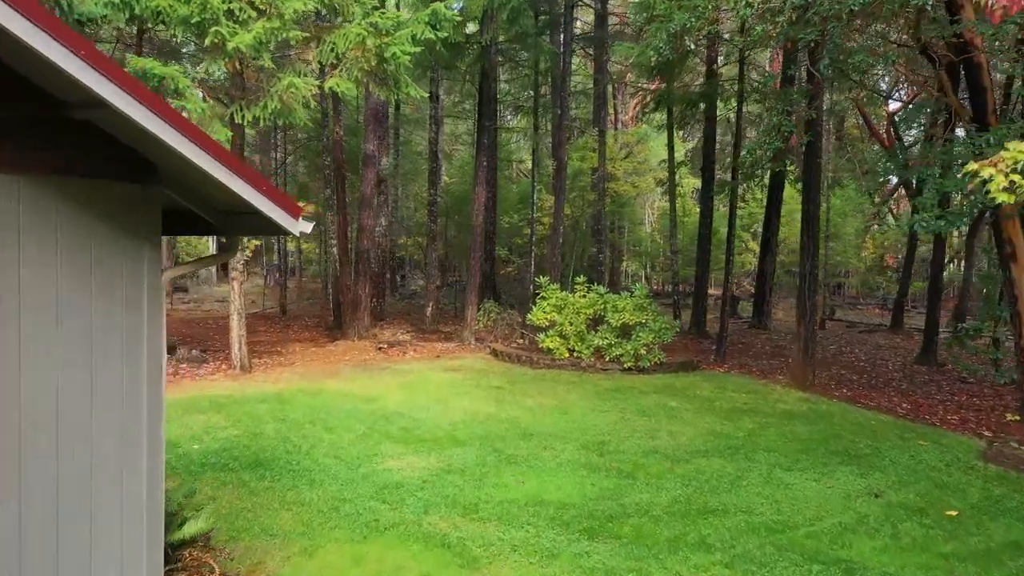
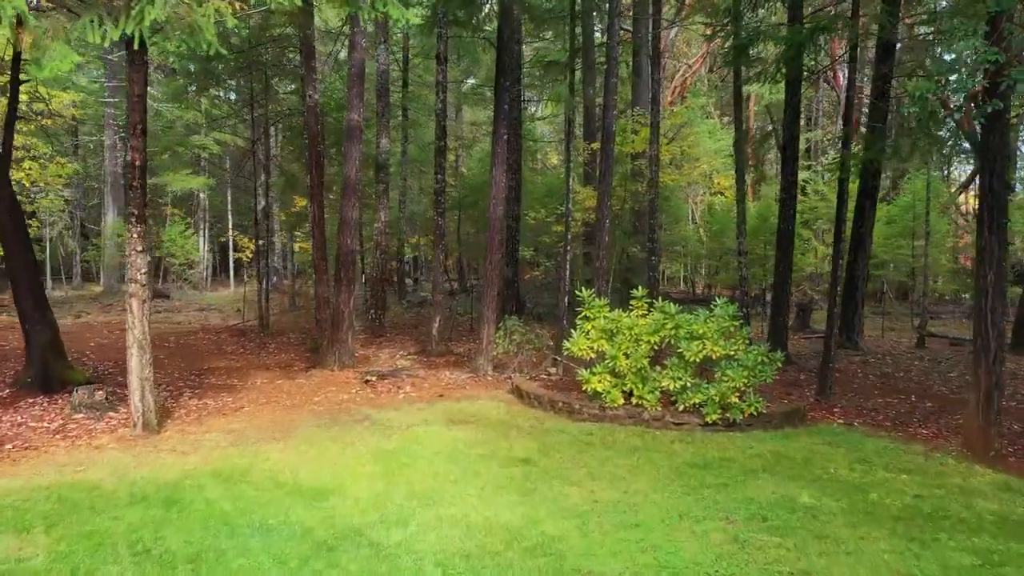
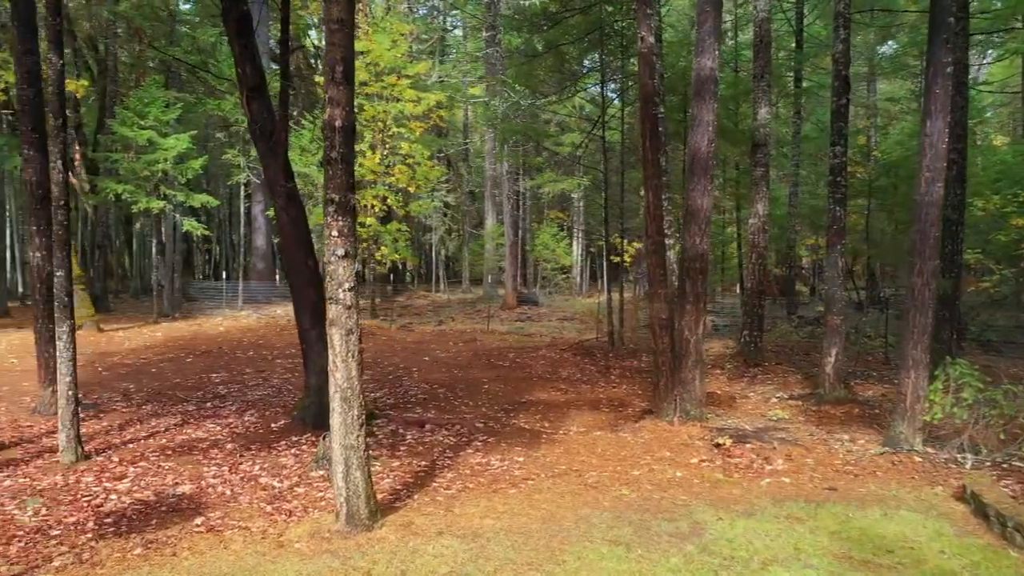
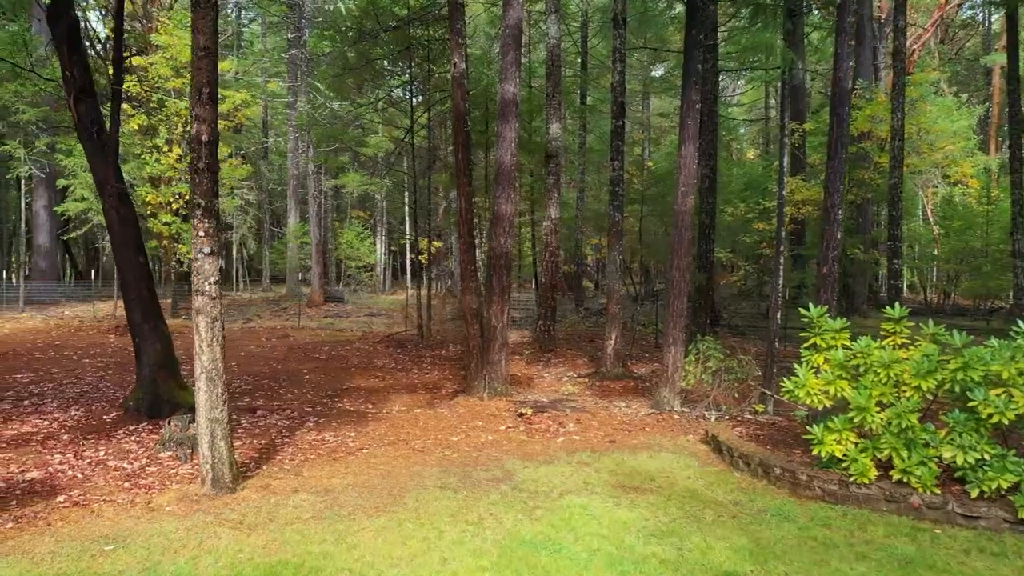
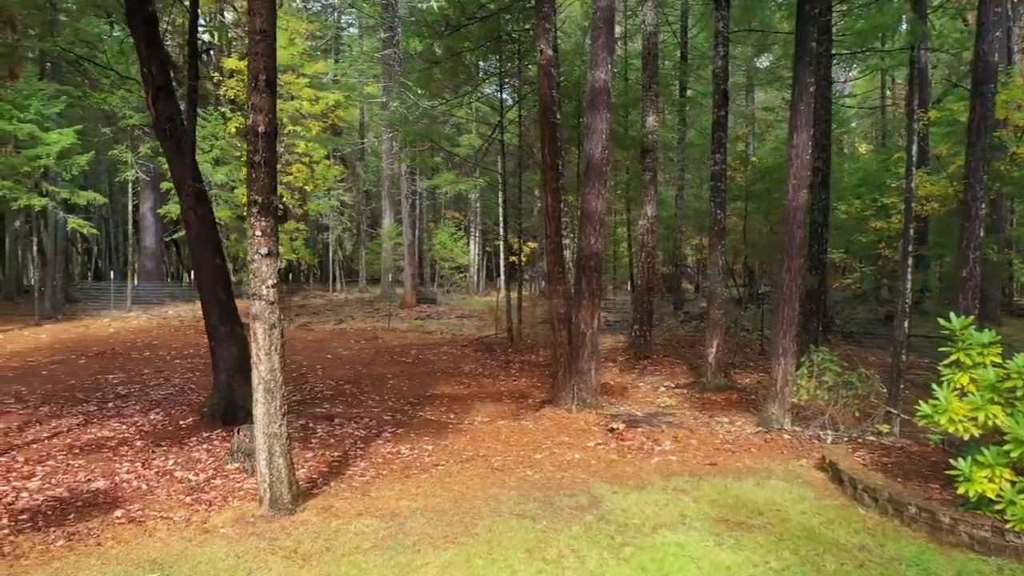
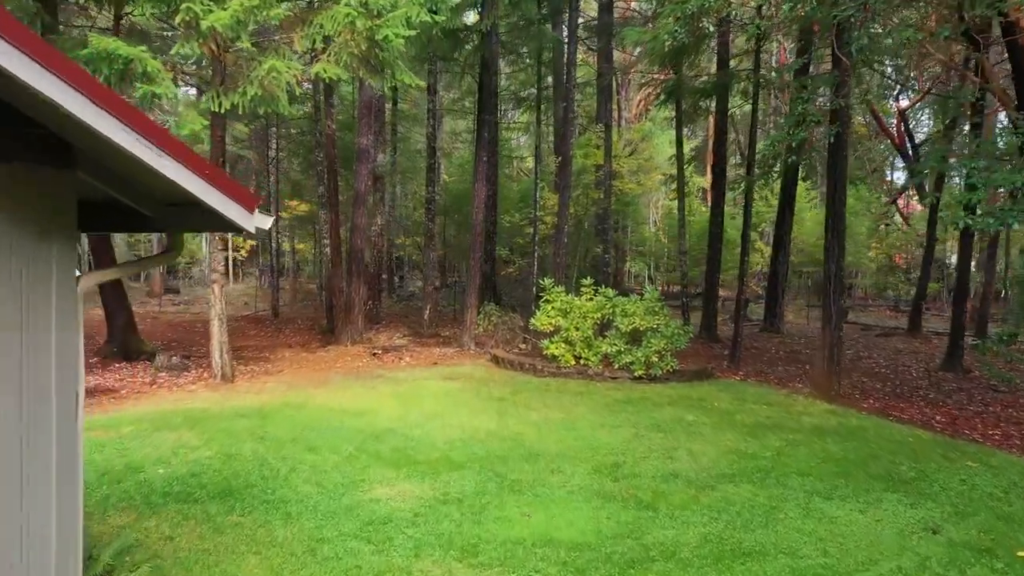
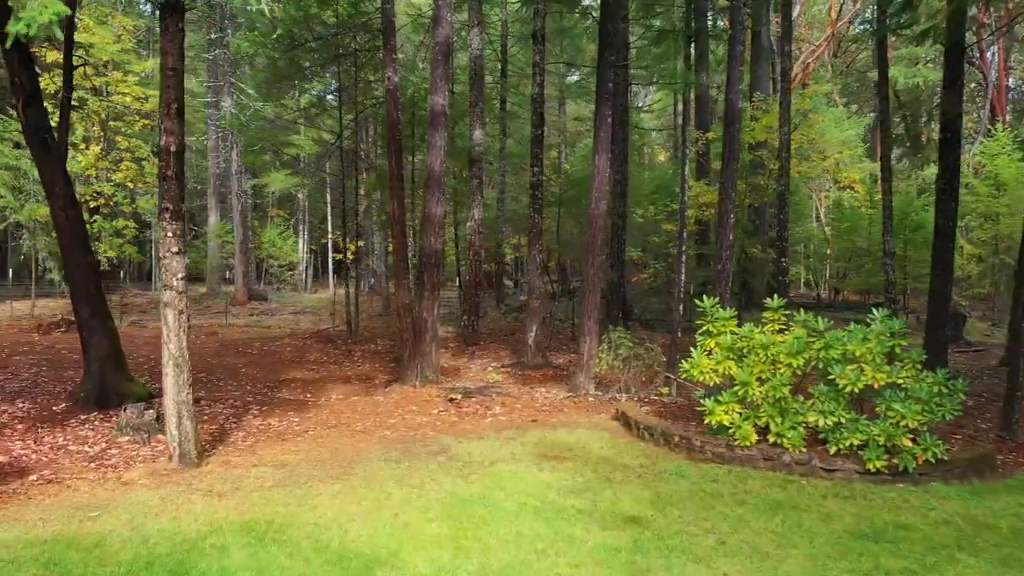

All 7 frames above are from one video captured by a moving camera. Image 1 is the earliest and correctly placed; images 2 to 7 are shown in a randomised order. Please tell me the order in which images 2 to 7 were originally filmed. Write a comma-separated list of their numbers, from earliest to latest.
6, 2, 7, 4, 5, 3
